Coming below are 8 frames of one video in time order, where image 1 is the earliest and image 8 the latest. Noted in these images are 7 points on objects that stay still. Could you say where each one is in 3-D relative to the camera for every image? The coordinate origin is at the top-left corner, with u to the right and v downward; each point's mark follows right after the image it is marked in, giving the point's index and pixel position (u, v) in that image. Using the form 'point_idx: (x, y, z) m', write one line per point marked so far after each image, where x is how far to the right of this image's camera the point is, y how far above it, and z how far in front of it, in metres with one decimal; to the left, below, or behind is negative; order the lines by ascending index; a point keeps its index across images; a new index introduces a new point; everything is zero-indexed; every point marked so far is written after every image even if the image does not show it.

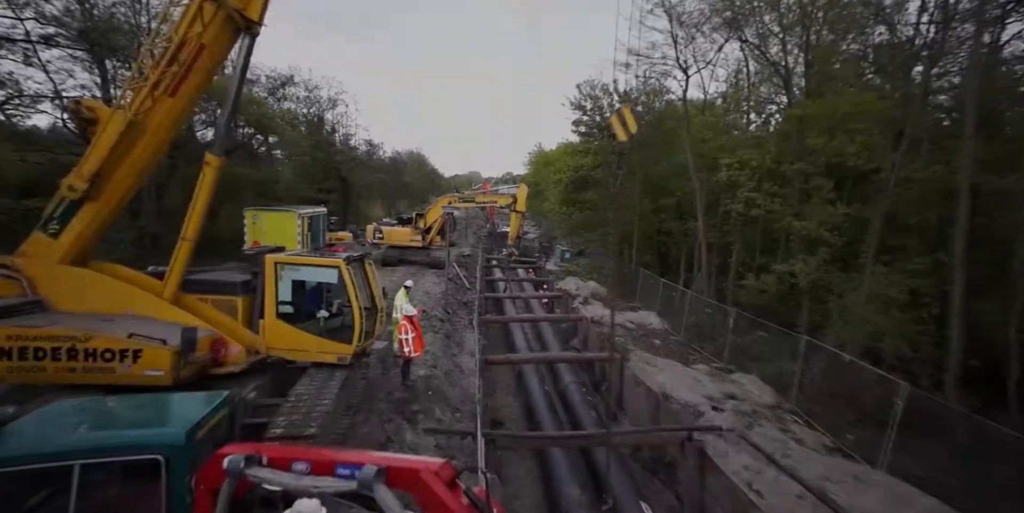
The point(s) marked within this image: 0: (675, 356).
0: (+3.9, -2.4, +10.6) m
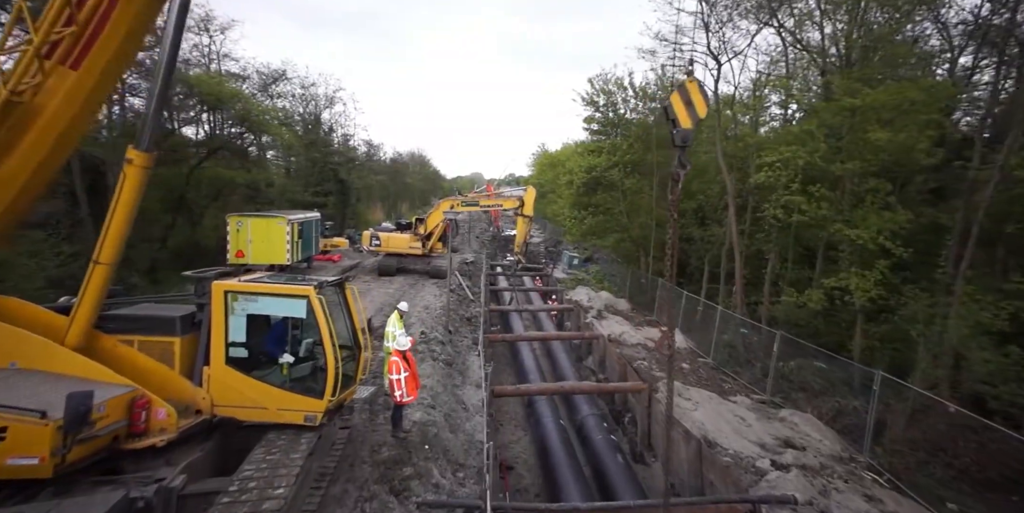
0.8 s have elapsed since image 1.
0: (+4.1, -2.7, +9.3) m
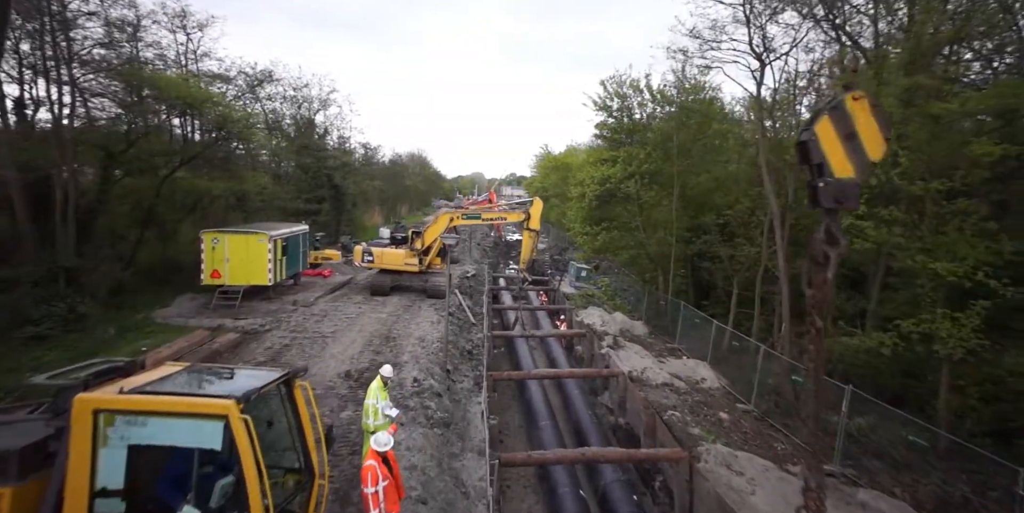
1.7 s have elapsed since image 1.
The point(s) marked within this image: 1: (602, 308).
0: (+4.3, -3.3, +7.8) m
1: (+3.7, -2.1, +17.9) m
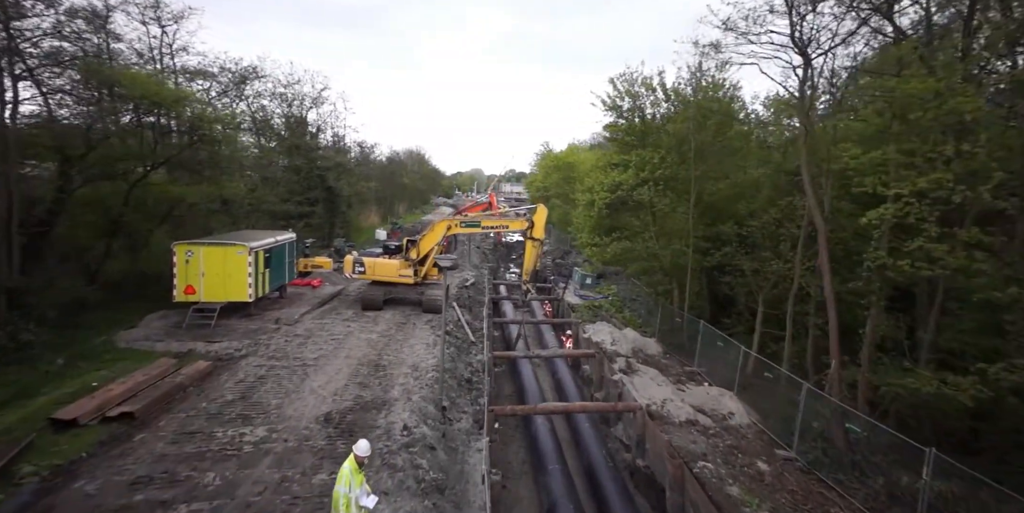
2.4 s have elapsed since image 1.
0: (+4.4, -3.8, +6.6) m
1: (+3.7, -2.5, +16.7) m
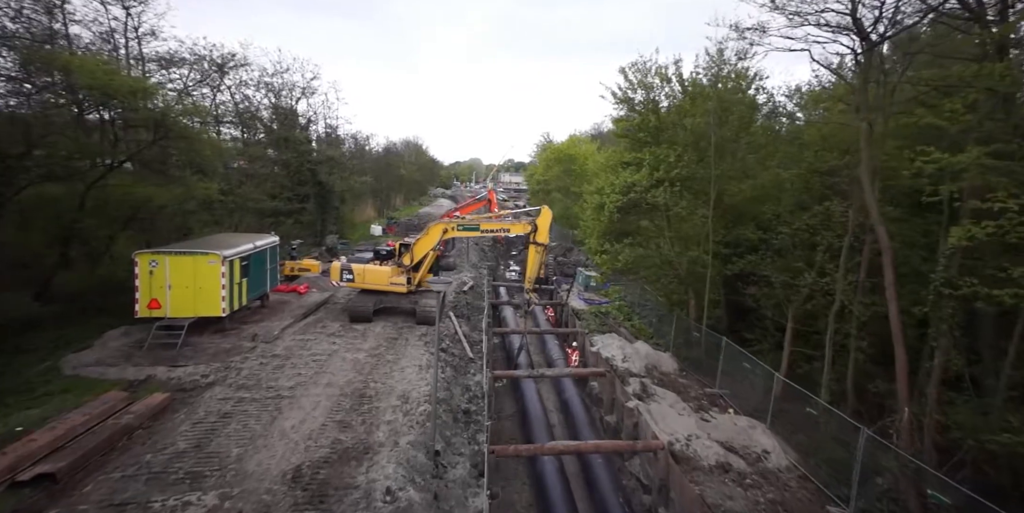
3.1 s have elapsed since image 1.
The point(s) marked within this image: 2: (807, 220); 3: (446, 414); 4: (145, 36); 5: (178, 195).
0: (+4.5, -4.1, +5.4) m
1: (+3.8, -2.7, +15.5) m
2: (+7.3, +0.9, +10.9) m
3: (-1.3, -3.1, +8.7) m
4: (-11.6, +7.0, +14.0) m
5: (-10.1, +1.9, +13.0) m
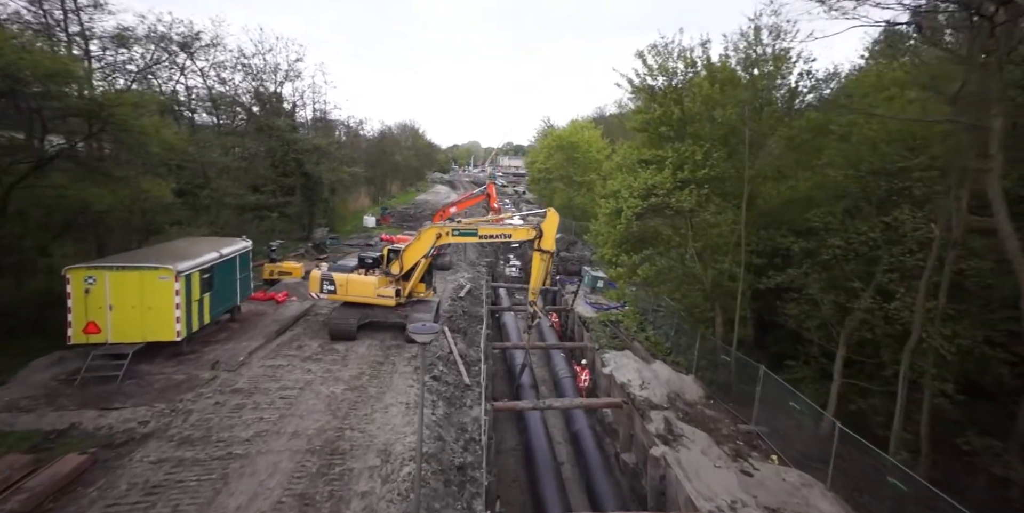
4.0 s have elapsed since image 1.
0: (+4.6, -4.7, +3.8) m
1: (+3.9, -2.9, +13.9) m
2: (+7.3, +0.5, +9.1) m
3: (-1.2, -3.5, +7.1) m
4: (-11.5, +6.8, +12.0) m
5: (-10.0, +1.6, +11.2) m
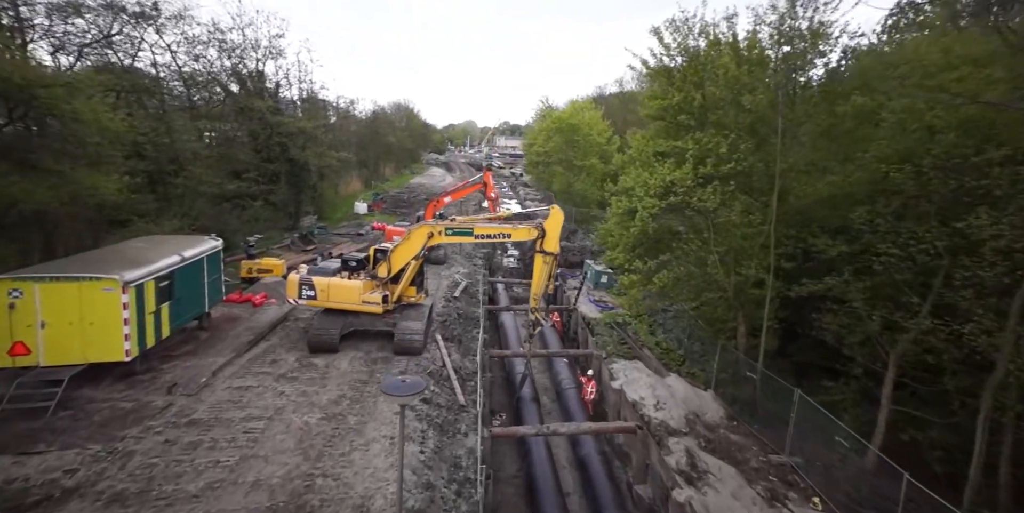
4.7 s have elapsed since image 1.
0: (+4.6, -5.1, +2.7) m
1: (+3.8, -2.9, +12.7) m
2: (+7.4, +0.3, +7.8) m
3: (-1.2, -3.8, +5.9) m
4: (-11.5, +6.7, +10.3) m
5: (-10.0, +1.5, +9.7) m
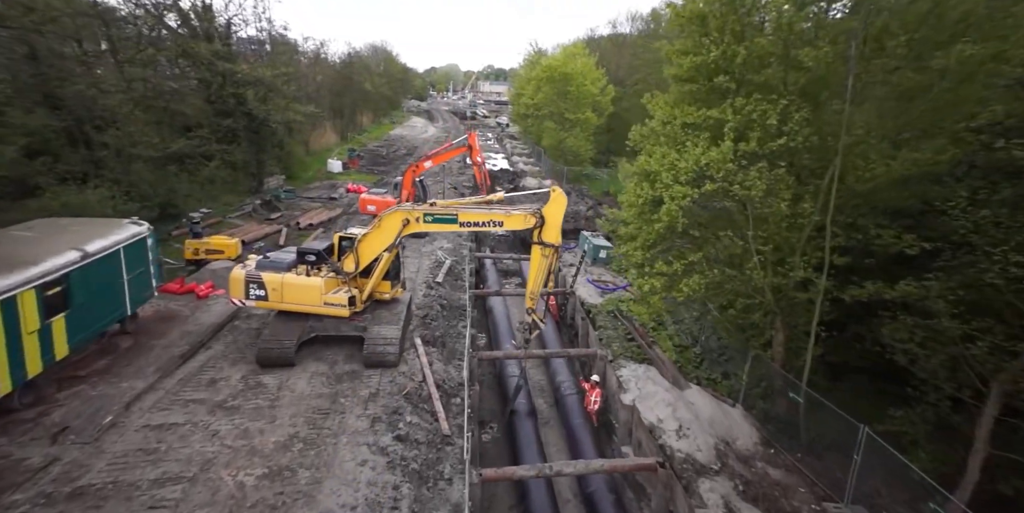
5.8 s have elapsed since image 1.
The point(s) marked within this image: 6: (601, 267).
0: (+4.8, -5.8, +1.3) m
1: (+3.7, -2.6, +11.0) m
2: (+7.4, +0.1, +5.9) m
3: (-1.2, -4.2, +4.2) m
4: (-11.6, +6.7, +7.2) m
5: (-10.0, +1.5, +7.2) m
6: (+3.7, -0.4, +17.7) m
